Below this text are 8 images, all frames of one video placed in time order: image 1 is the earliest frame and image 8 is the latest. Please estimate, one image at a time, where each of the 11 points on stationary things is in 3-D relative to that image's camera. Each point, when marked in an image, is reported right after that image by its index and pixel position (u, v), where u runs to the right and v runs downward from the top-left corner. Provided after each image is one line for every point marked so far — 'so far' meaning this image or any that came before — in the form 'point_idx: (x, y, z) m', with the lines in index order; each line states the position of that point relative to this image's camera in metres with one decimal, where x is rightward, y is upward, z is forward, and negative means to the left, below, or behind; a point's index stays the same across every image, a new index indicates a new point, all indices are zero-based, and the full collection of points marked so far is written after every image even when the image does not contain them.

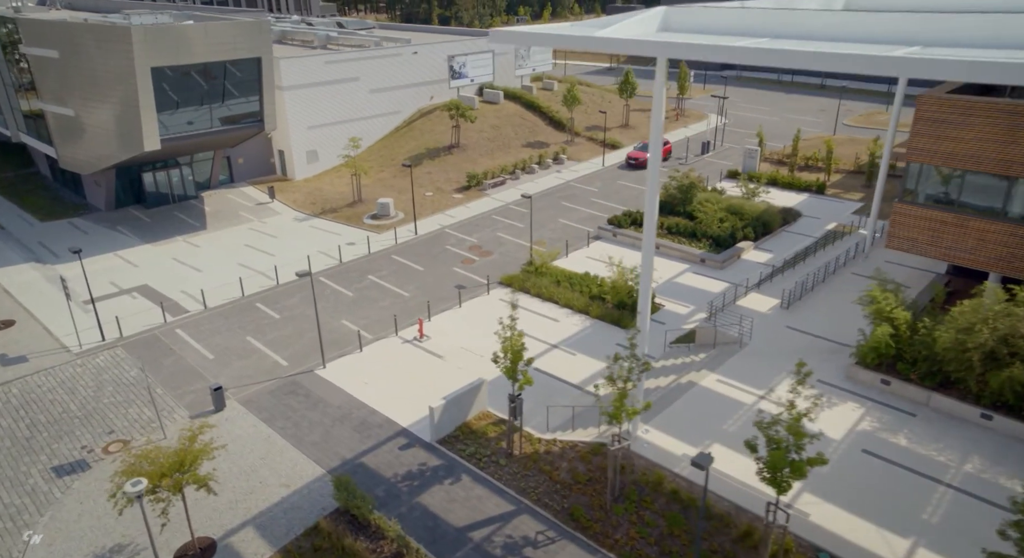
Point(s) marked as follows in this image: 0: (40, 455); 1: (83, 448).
0: (-13.4, -5.0, +19.6) m
1: (-12.3, -4.9, +19.9) m
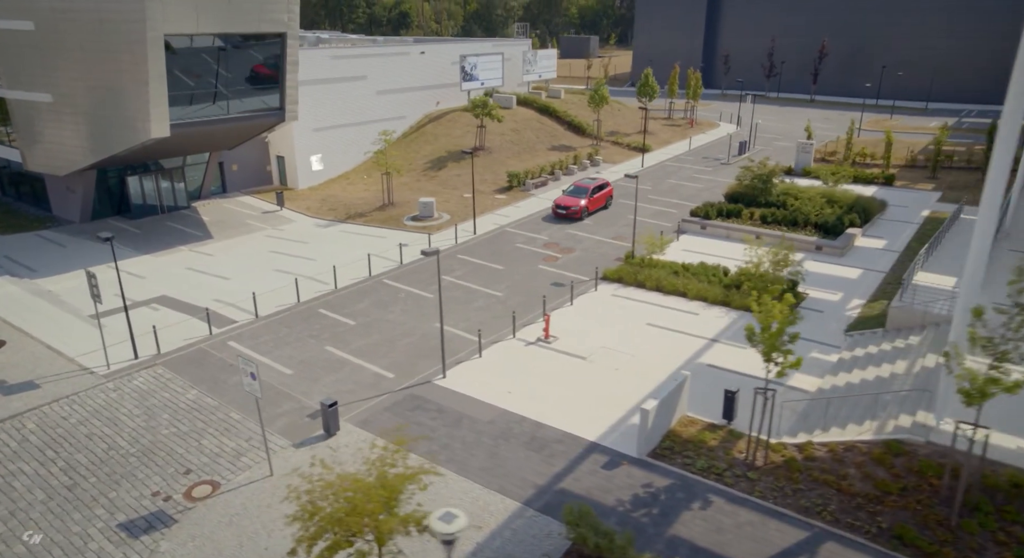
0: (-8.2, -4.6, +13.7) m
1: (-7.3, -4.4, +14.1) m
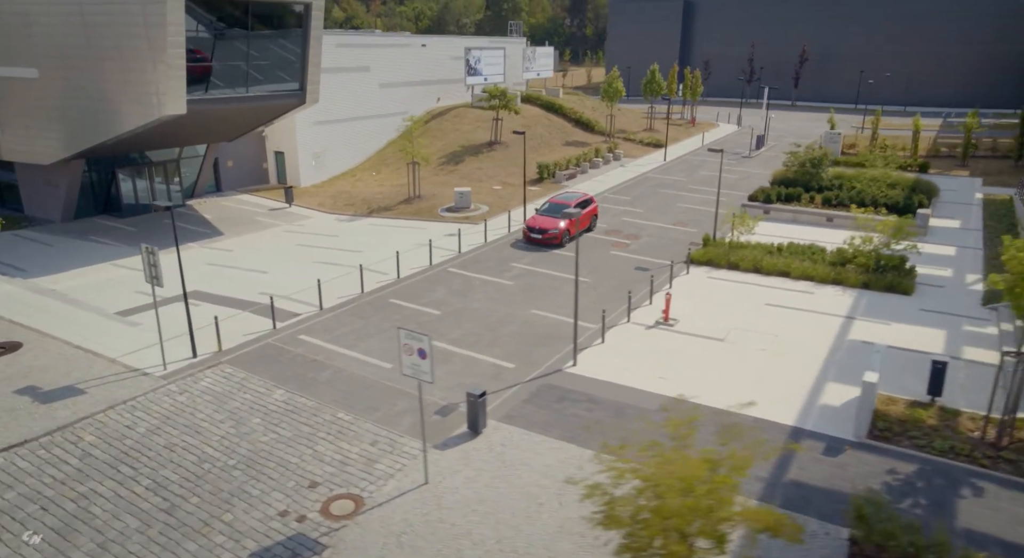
0: (-4.5, -3.9, +10.5) m
1: (-3.6, -3.8, +10.9) m
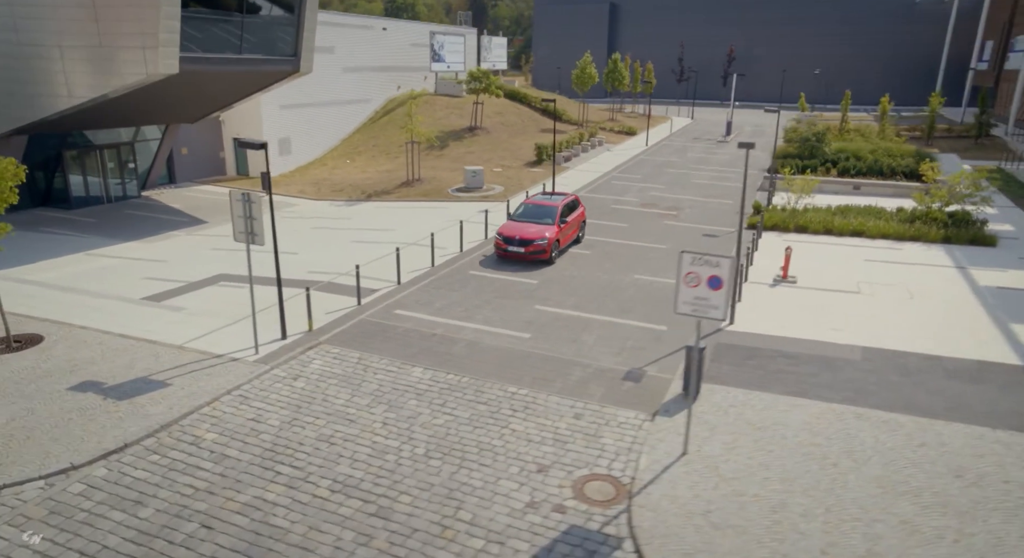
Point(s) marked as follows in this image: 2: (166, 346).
0: (-0.5, -2.9, +7.8) m
1: (+0.3, -2.8, +8.4) m
2: (-6.1, -1.2, +12.3) m
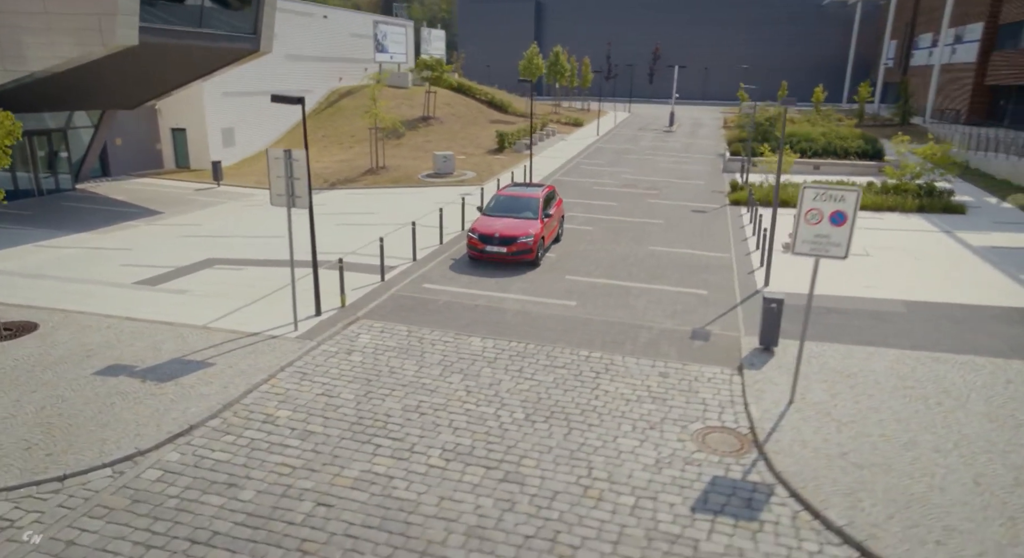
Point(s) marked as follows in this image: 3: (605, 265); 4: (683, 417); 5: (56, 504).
0: (+1.1, -2.3, +7.2) m
1: (+1.8, -2.1, +7.9) m
2: (-5.1, -0.8, +11.0) m
3: (+2.0, +0.3, +15.4) m
4: (+2.2, -1.8, +8.9) m
5: (-4.4, -2.2, +6.7) m
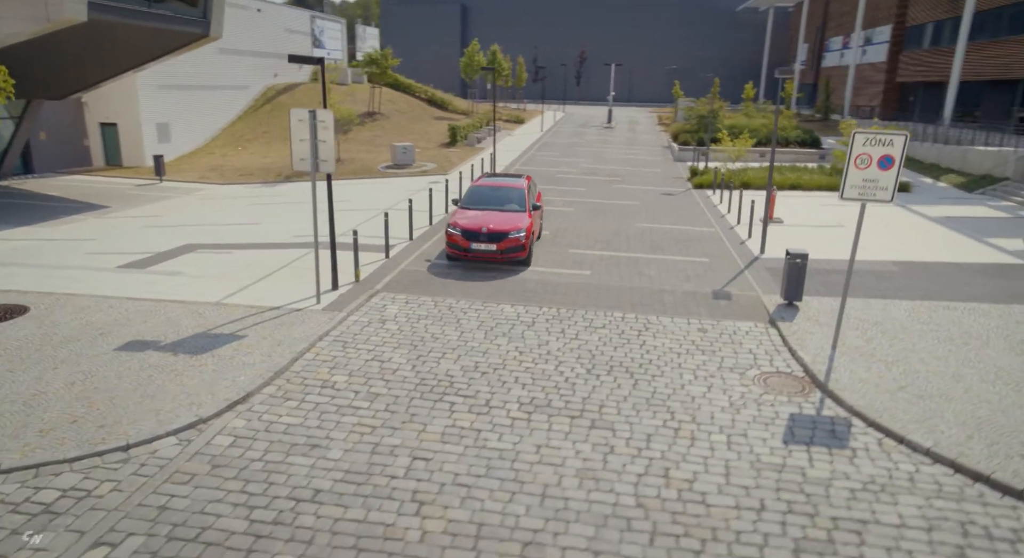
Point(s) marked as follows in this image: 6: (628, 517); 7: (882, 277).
0: (+2.0, -1.6, +7.2) m
1: (+2.7, -1.4, +7.9) m
2: (-4.6, -0.4, +10.2) m
3: (+2.0, +0.9, +15.5) m
4: (+2.9, -1.1, +9.0) m
5: (-3.4, -1.7, +6.1) m
6: (+1.0, -2.0, +5.8) m
7: (+6.9, 0.0, +12.8) m
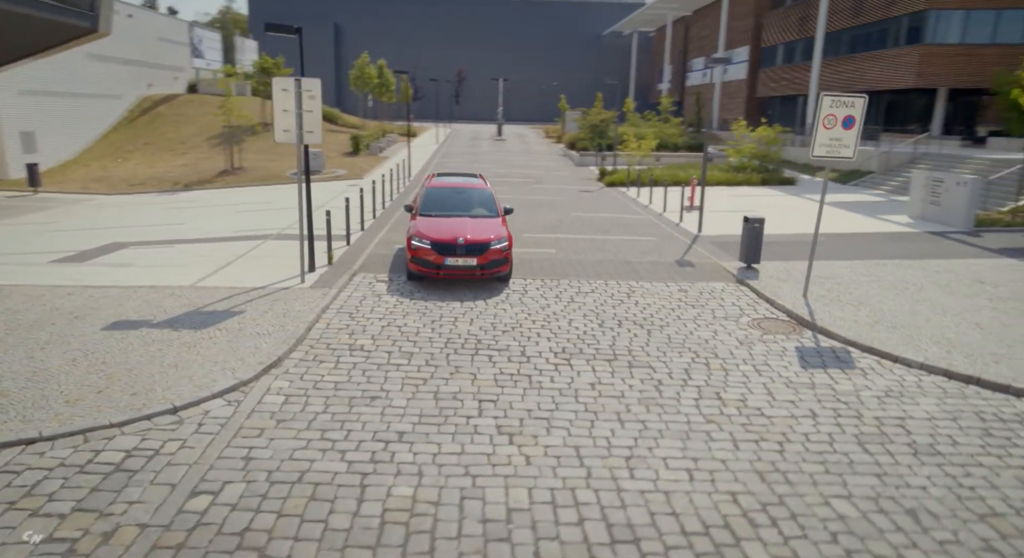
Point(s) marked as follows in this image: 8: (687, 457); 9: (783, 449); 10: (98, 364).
0: (+2.5, -1.0, +7.6) m
1: (+3.0, -0.8, +8.5) m
2: (-4.6, -0.1, +9.5) m
3: (+0.8, +1.2, +15.9) m
4: (+3.0, -0.5, +9.6) m
5: (-2.6, -1.2, +5.6) m
6: (+1.7, -1.3, +6.2) m
7: (+6.1, +0.7, +14.1) m
8: (+1.4, -1.5, +5.7) m
9: (+2.3, -1.5, +5.9) m
10: (-4.0, -0.8, +6.7) m
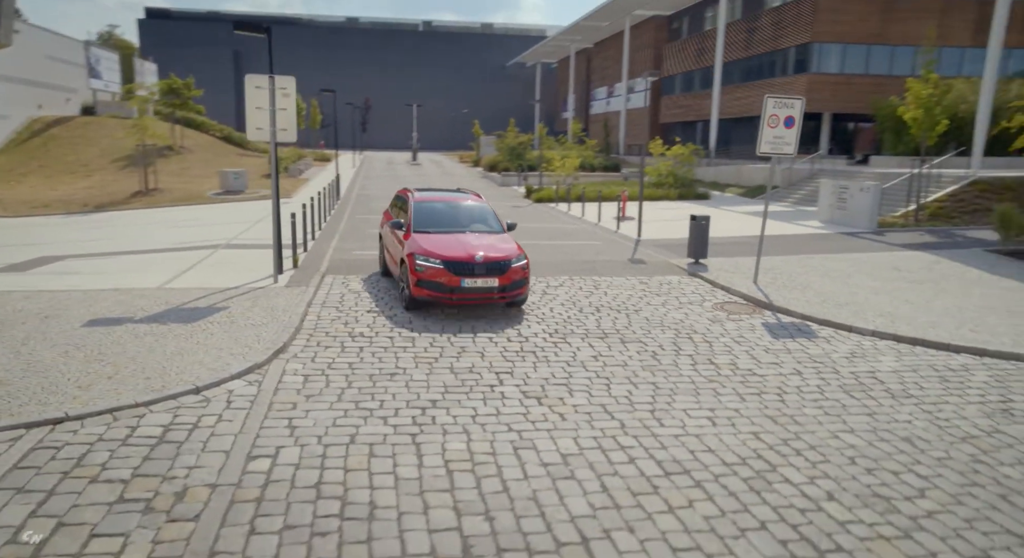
0: (+2.4, -0.7, +8.2) m
1: (+2.8, -0.6, +9.2) m
2: (-4.9, -0.1, +9.1) m
3: (-0.4, +1.0, +16.2) m
4: (+2.7, -0.3, +10.3) m
5: (-2.3, -1.0, +5.5) m
6: (+1.9, -1.0, +6.6) m
7: (+5.1, +0.8, +15.2) m
8: (+1.7, -1.1, +6.1) m
9: (+2.5, -1.1, +6.5) m
10: (-3.9, -0.7, +6.4) m
